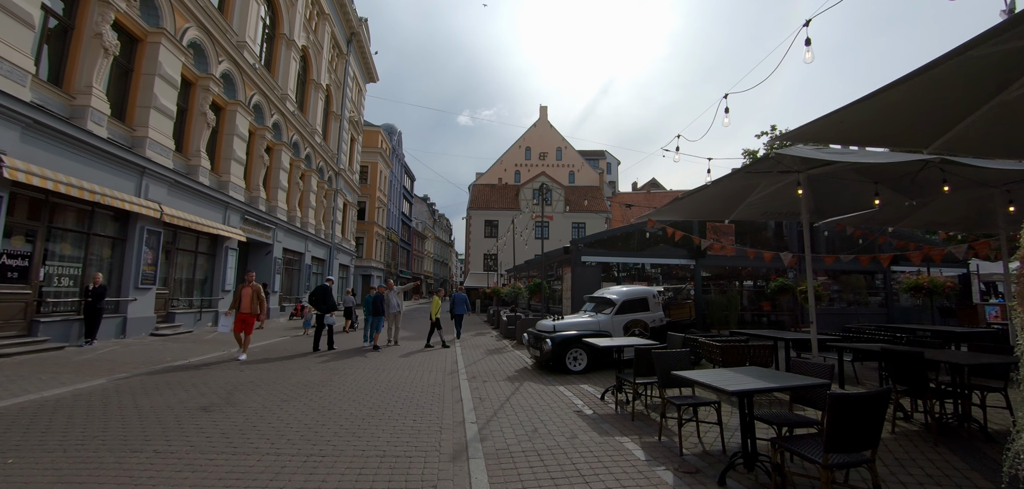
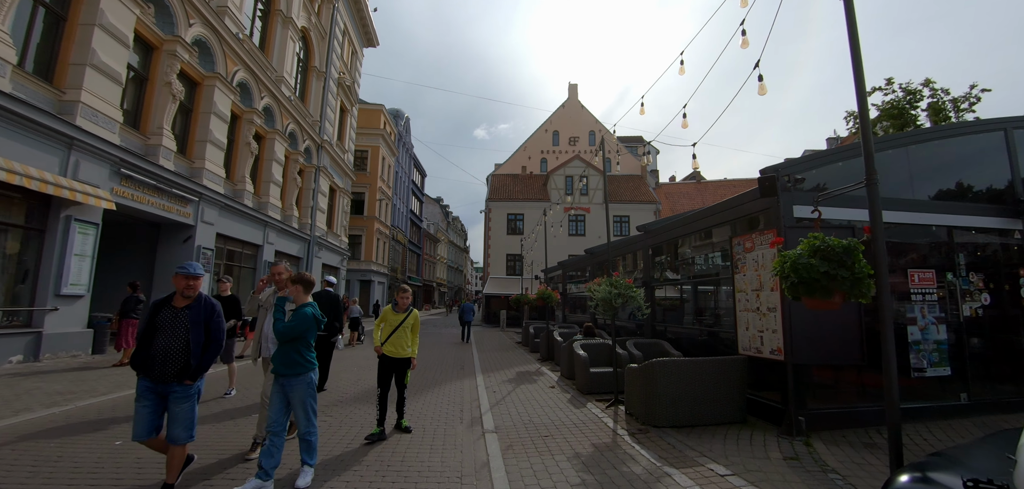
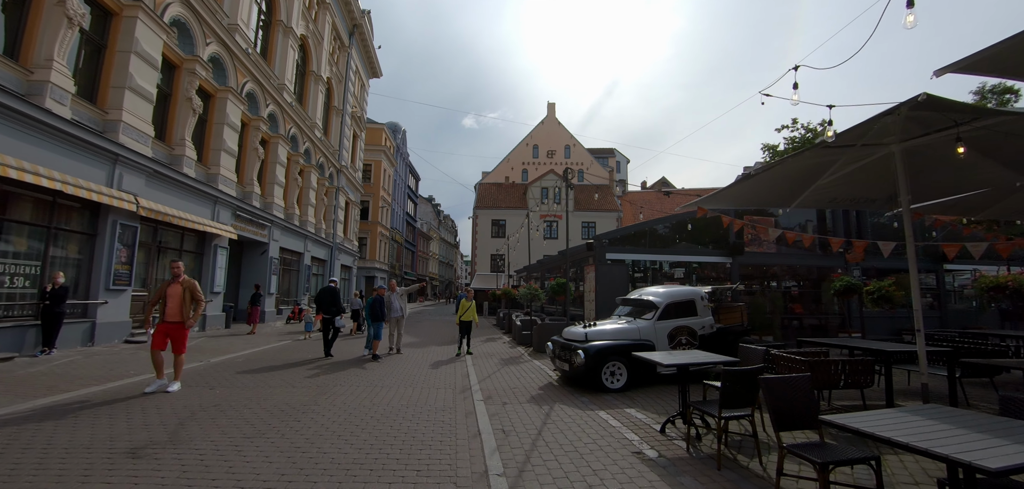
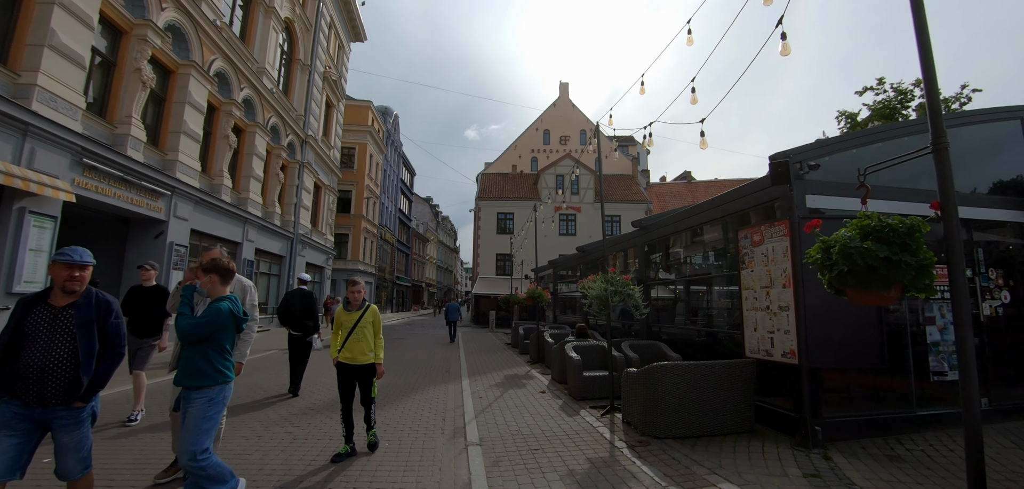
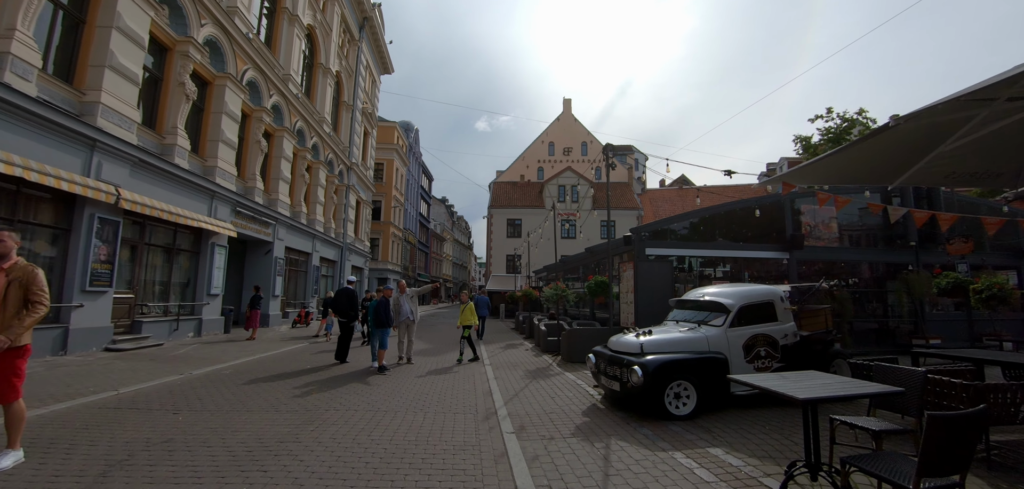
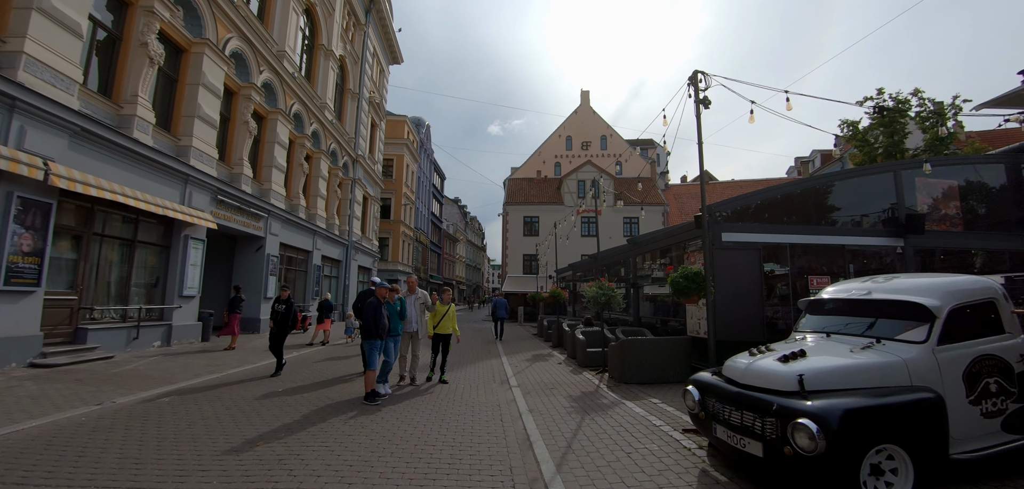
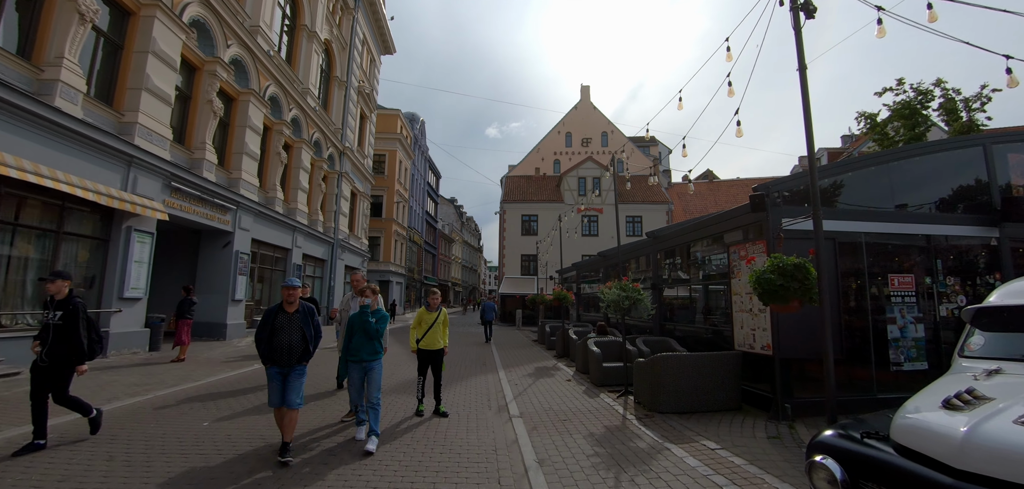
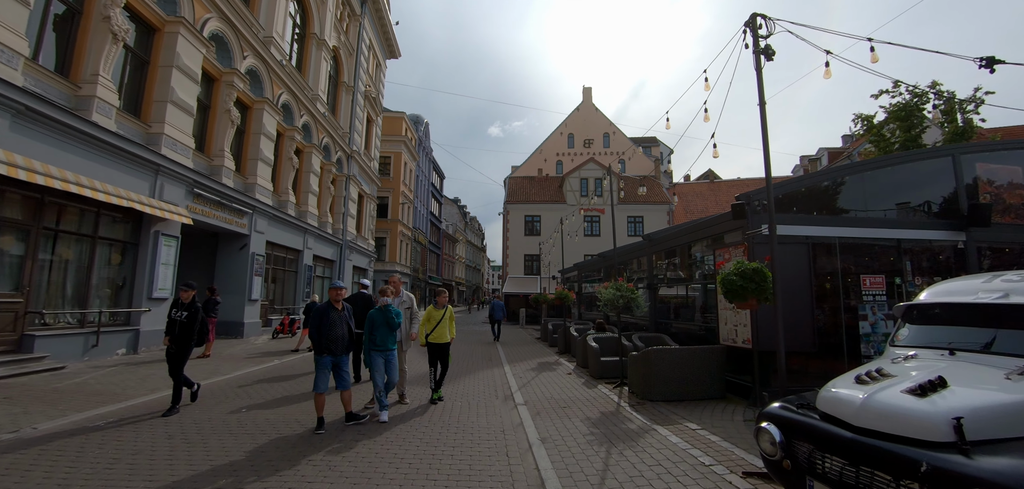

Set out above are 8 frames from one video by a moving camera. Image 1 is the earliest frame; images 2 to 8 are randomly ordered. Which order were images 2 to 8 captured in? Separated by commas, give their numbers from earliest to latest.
3, 5, 6, 8, 7, 2, 4
